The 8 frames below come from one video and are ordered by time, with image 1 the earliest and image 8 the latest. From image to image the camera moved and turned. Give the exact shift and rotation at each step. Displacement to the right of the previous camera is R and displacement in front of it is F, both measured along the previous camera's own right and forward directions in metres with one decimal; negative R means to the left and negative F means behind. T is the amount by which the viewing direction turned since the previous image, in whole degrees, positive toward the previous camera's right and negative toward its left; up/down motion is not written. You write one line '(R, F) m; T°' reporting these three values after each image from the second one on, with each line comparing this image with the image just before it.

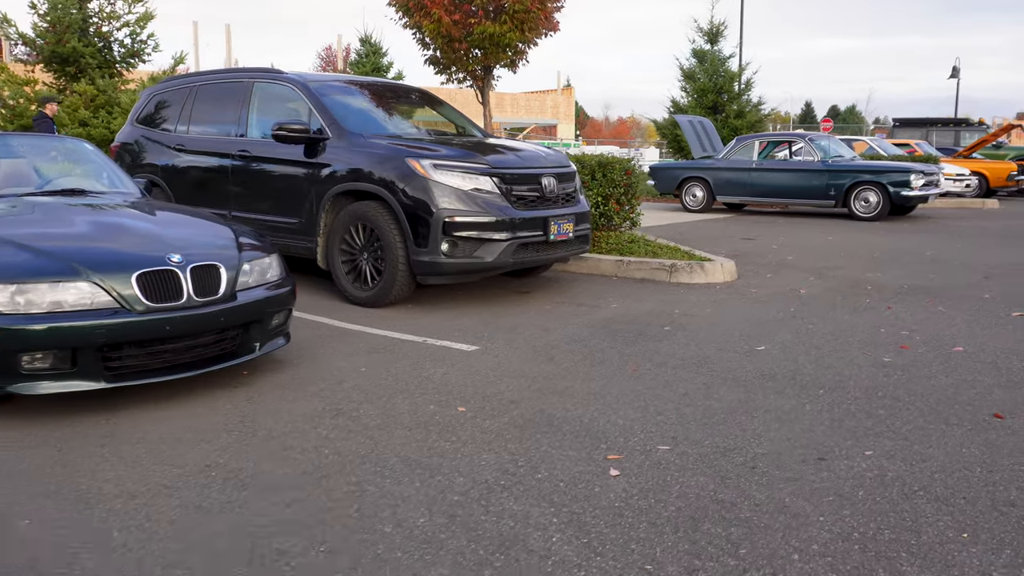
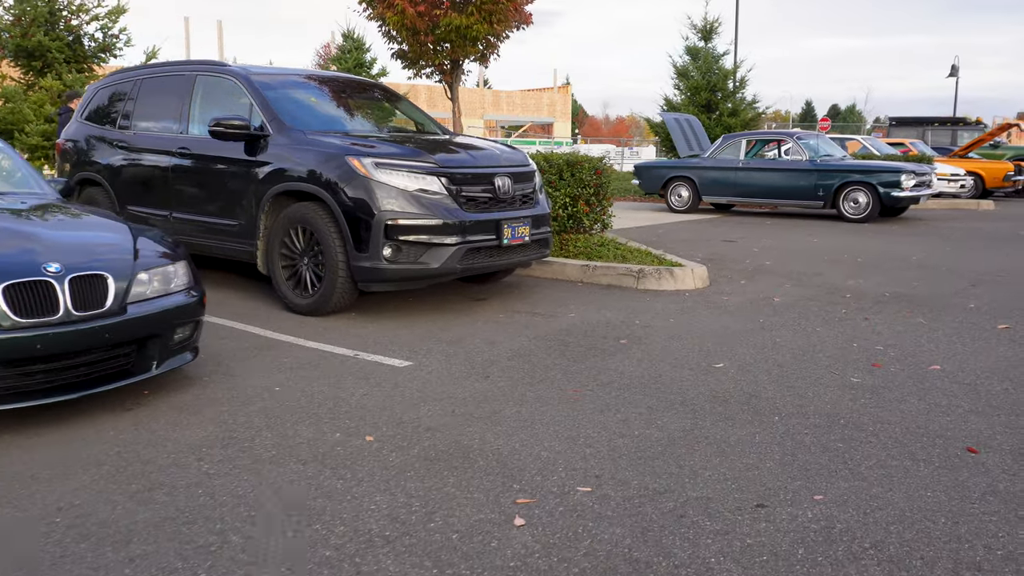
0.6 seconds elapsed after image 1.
(+0.4, +0.5) m; 0°
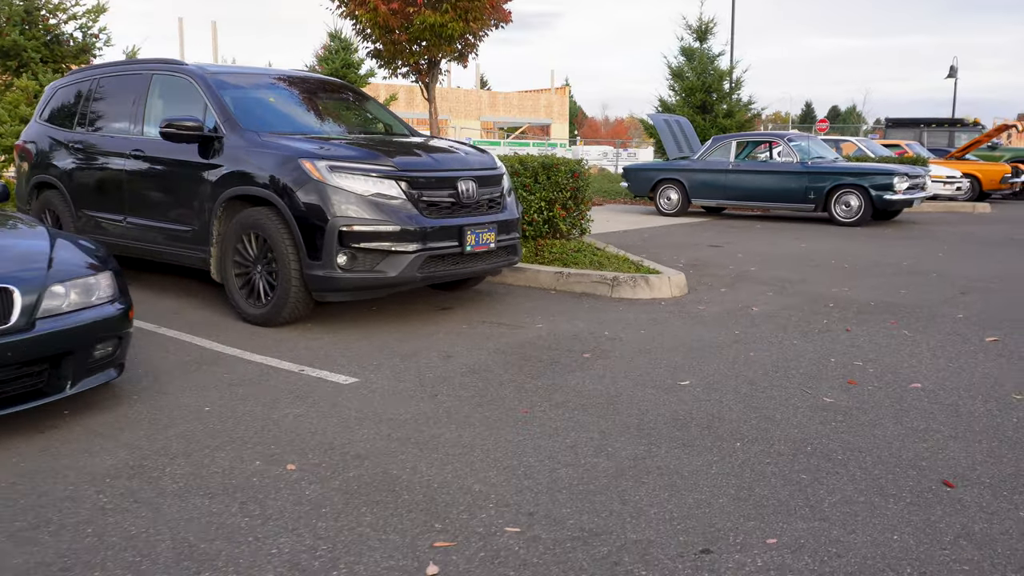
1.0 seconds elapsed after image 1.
(+0.3, +0.3) m; 0°
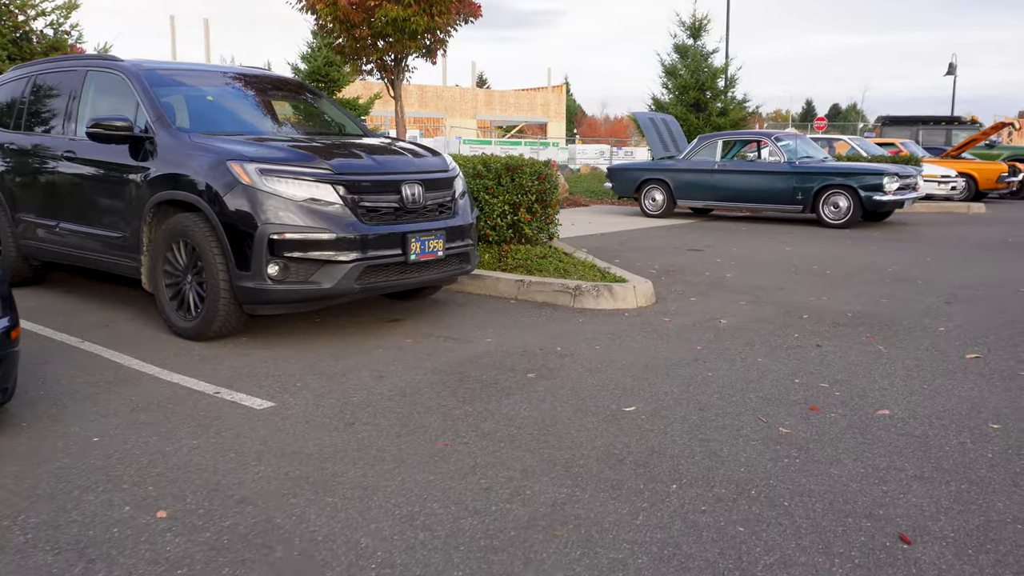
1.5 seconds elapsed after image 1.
(+0.4, +0.5) m; 0°
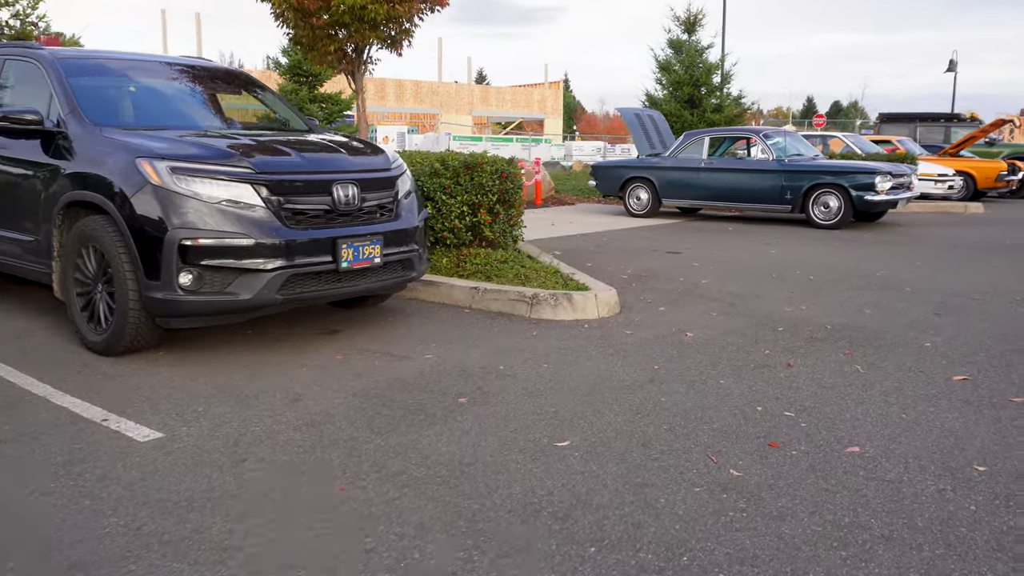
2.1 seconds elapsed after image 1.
(+0.4, +0.6) m; 0°
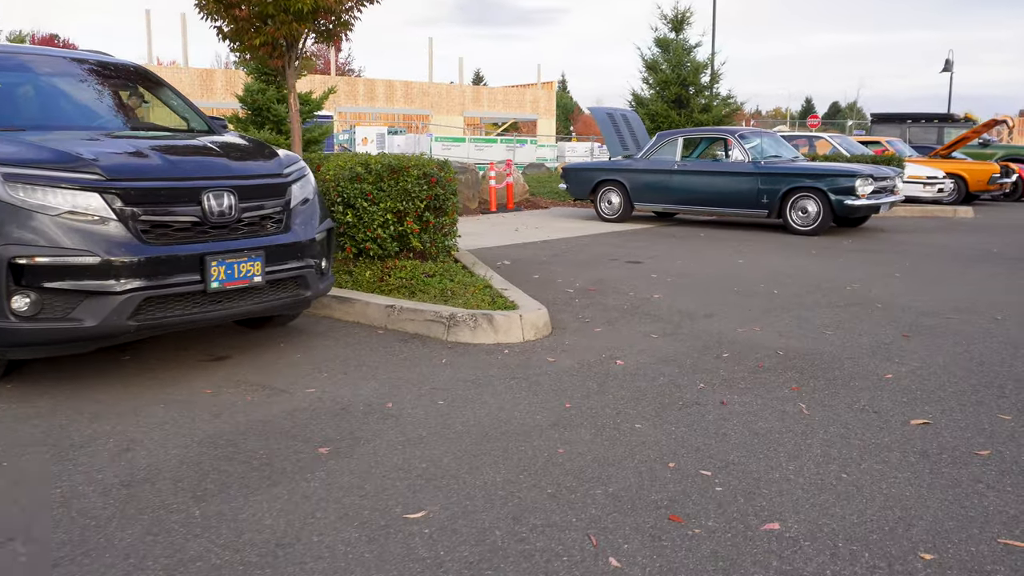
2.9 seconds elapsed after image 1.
(+0.5, +0.7) m; 0°
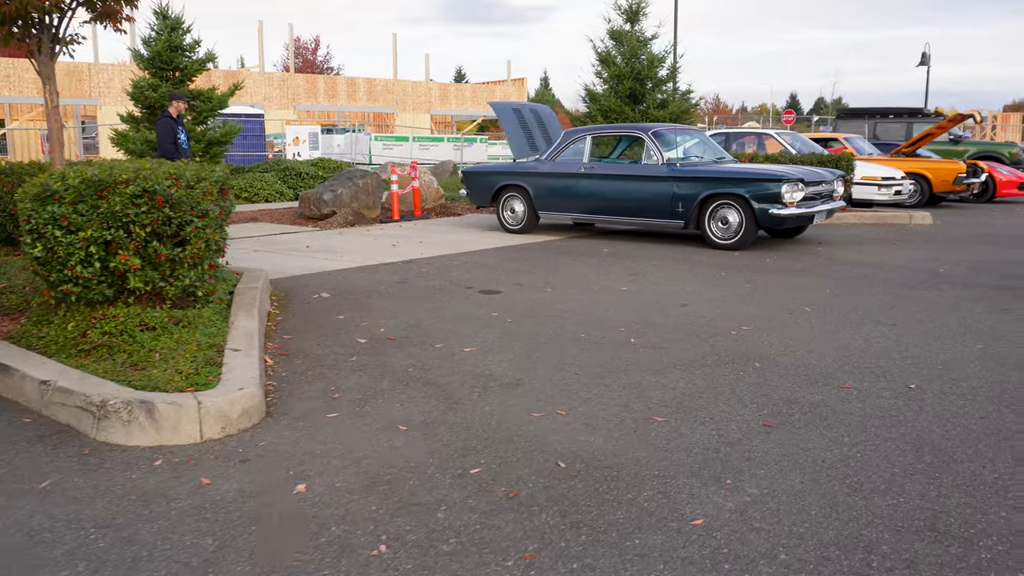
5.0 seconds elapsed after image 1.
(+1.4, +1.9) m; +1°
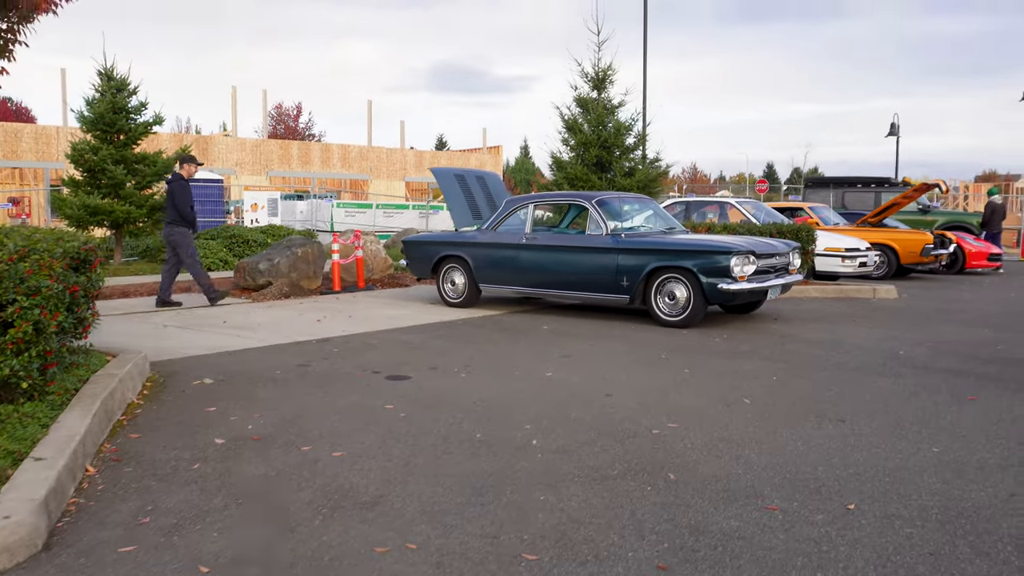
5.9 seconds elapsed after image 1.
(+0.5, +0.8) m; +1°
